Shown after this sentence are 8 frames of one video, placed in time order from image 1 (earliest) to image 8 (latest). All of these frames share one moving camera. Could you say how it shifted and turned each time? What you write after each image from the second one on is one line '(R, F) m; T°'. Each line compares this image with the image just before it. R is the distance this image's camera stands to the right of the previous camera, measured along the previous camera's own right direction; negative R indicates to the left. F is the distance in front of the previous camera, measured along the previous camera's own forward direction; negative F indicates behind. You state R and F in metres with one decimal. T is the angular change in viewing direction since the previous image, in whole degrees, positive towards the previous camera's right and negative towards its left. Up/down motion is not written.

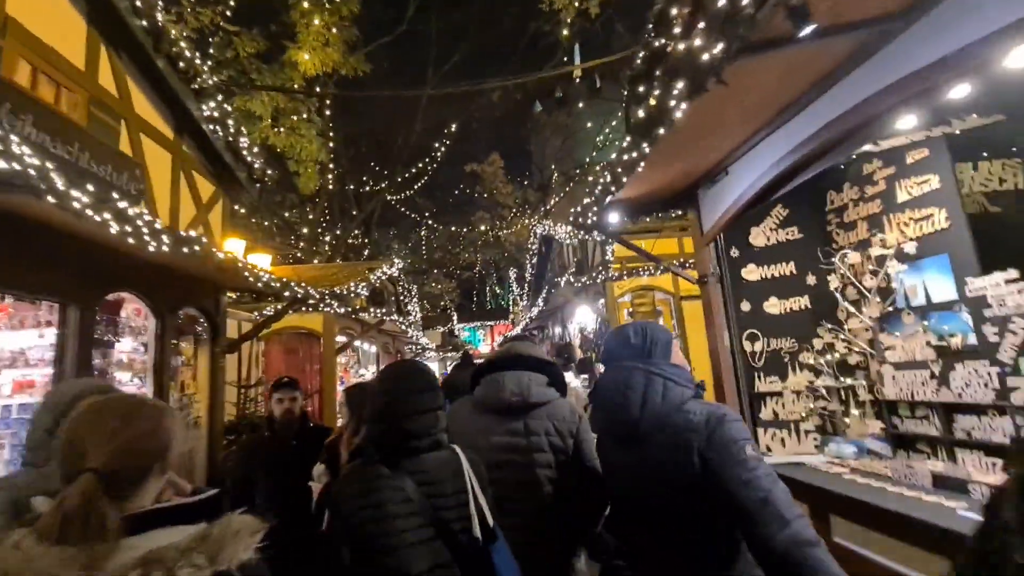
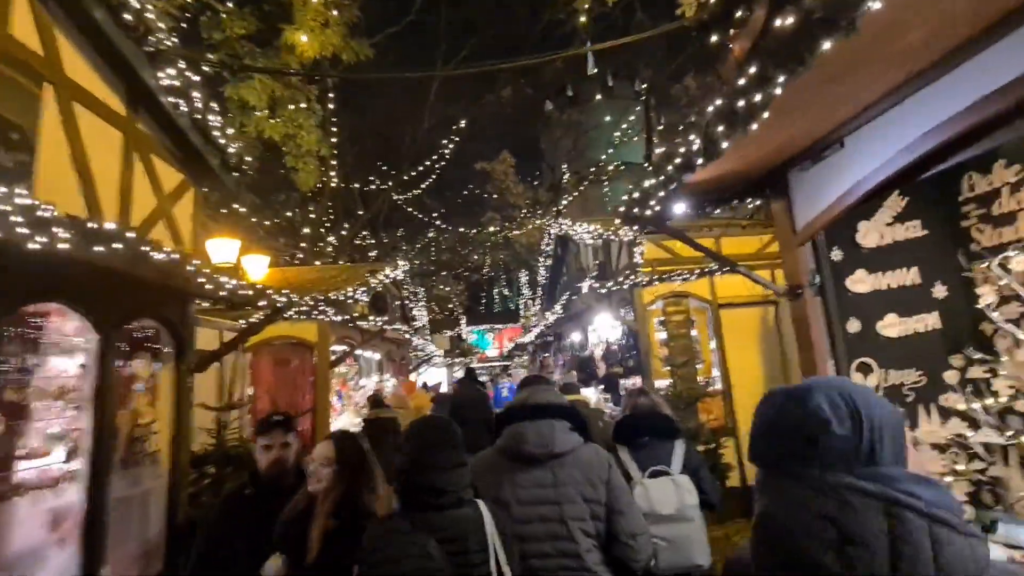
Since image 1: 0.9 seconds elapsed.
(-0.2, +1.1) m; -1°
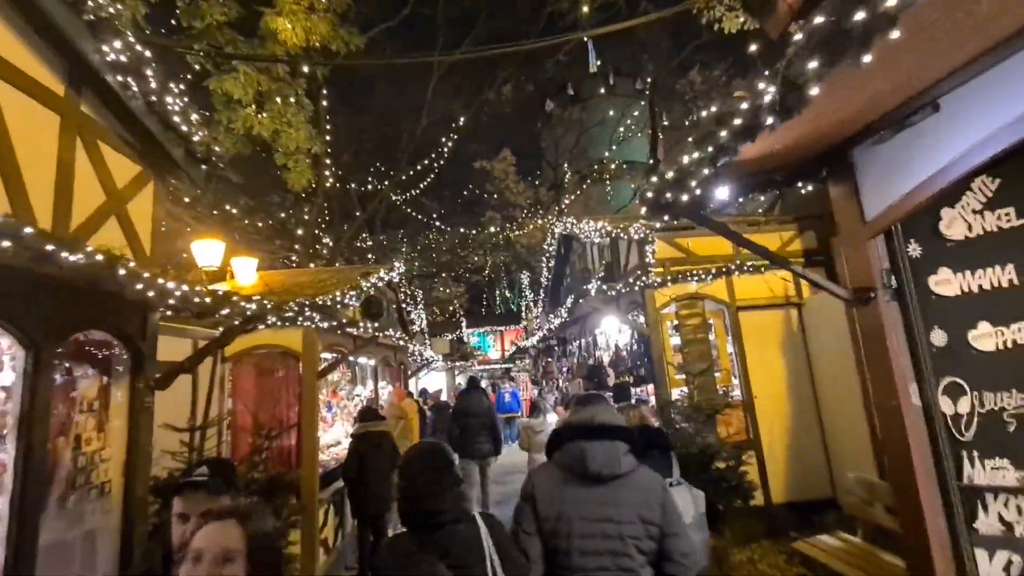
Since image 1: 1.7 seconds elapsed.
(0.0, +0.7) m; 0°
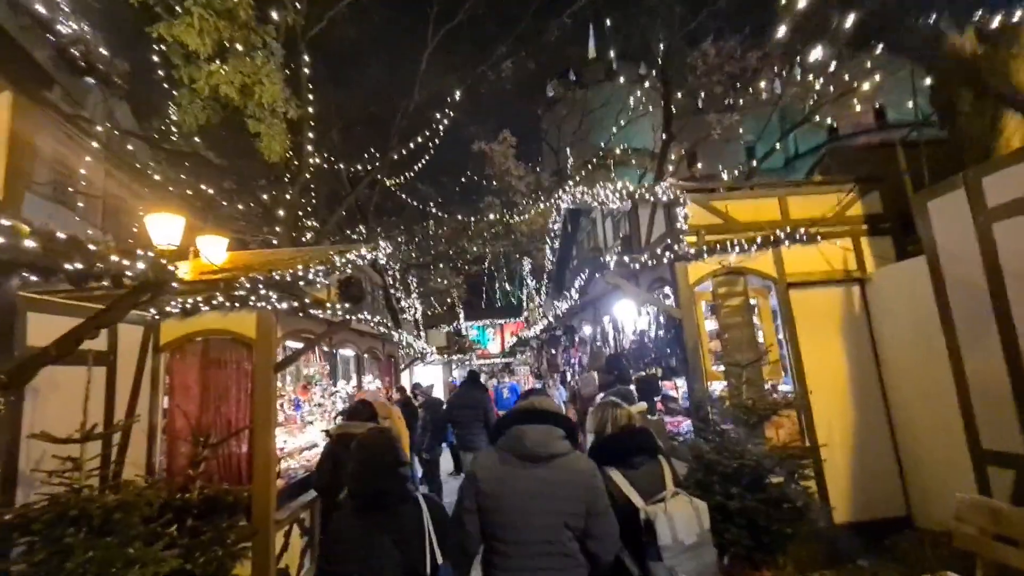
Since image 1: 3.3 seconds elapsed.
(0.0, +1.5) m; 0°
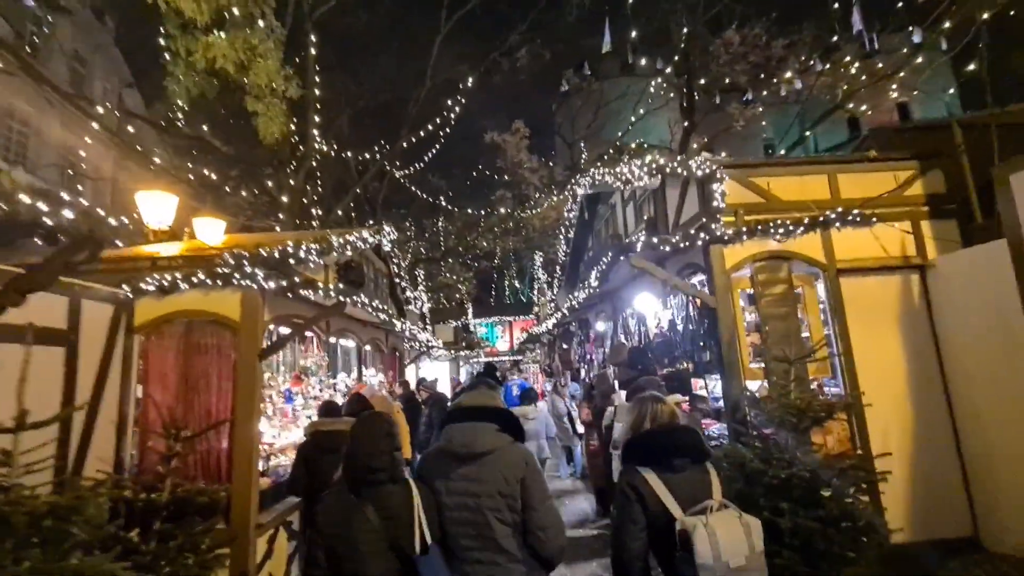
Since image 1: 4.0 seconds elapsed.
(-0.1, +0.7) m; -1°
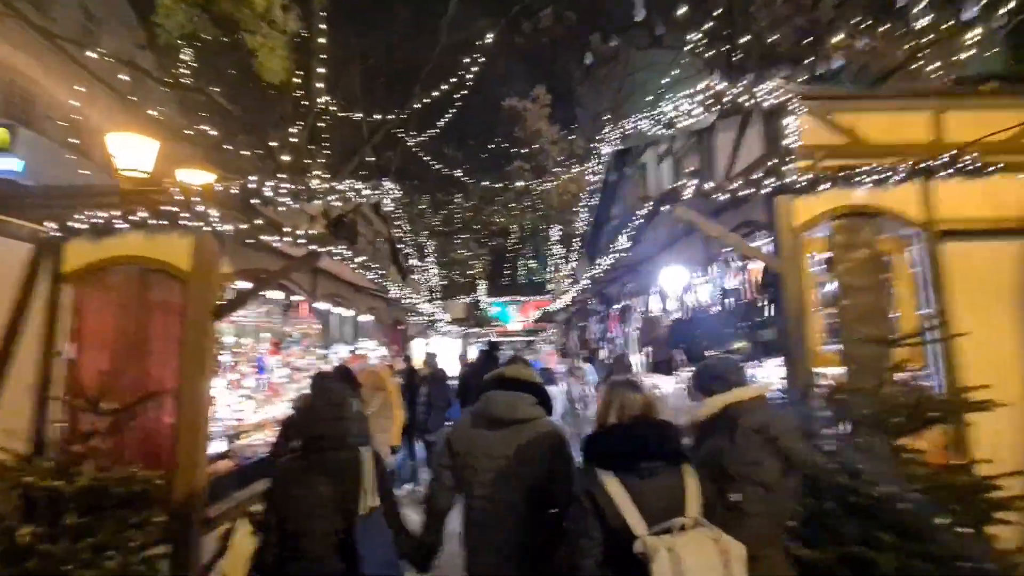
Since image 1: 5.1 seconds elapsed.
(0.0, +1.2) m; -2°
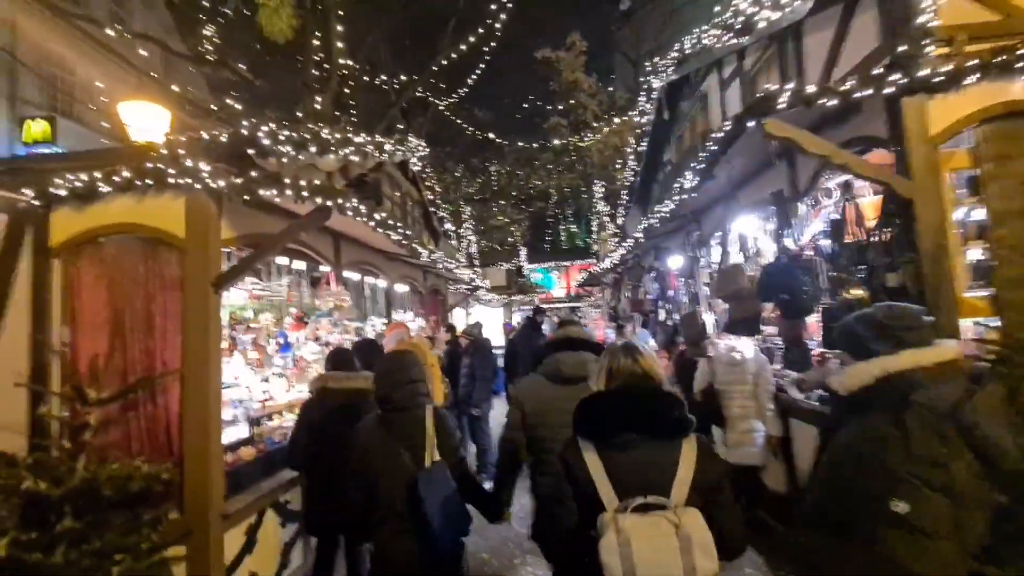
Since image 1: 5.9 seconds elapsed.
(-0.1, +0.9) m; -5°
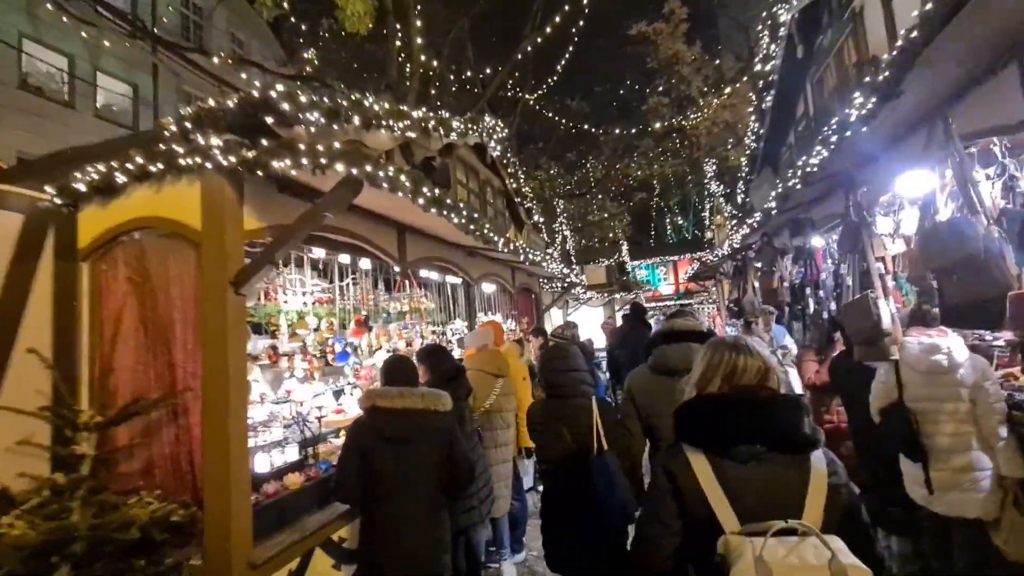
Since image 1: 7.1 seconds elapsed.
(+0.1, +1.2) m; -12°
